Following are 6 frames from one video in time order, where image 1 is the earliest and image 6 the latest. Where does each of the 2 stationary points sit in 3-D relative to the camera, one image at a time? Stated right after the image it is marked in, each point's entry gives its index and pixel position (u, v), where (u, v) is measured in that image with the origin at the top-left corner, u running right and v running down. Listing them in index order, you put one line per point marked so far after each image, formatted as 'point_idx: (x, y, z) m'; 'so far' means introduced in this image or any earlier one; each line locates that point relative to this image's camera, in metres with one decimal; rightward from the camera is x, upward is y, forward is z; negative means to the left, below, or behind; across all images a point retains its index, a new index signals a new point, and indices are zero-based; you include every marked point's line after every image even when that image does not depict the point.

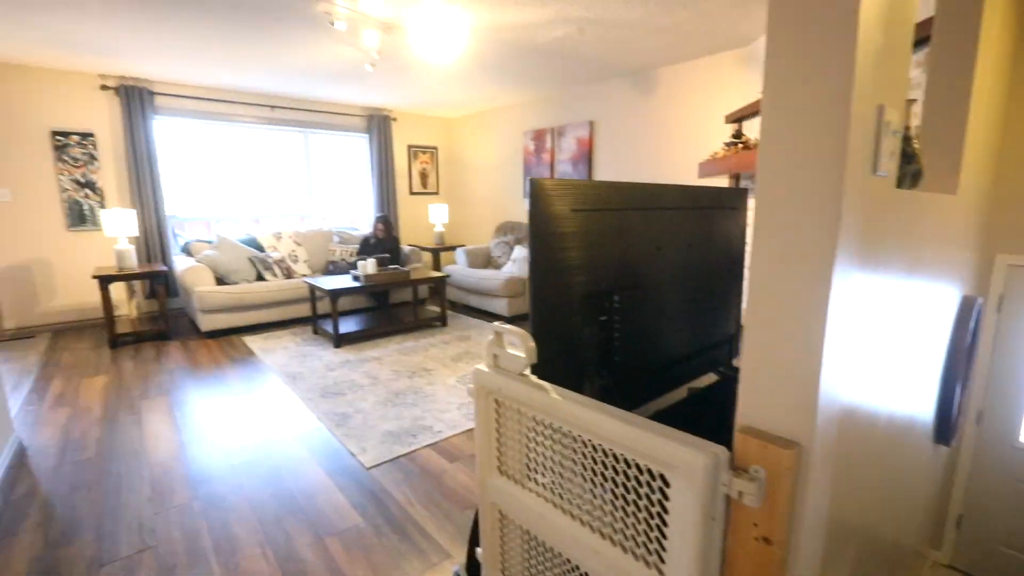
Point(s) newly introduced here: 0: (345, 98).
0: (-2.1, +2.4, +5.6) m
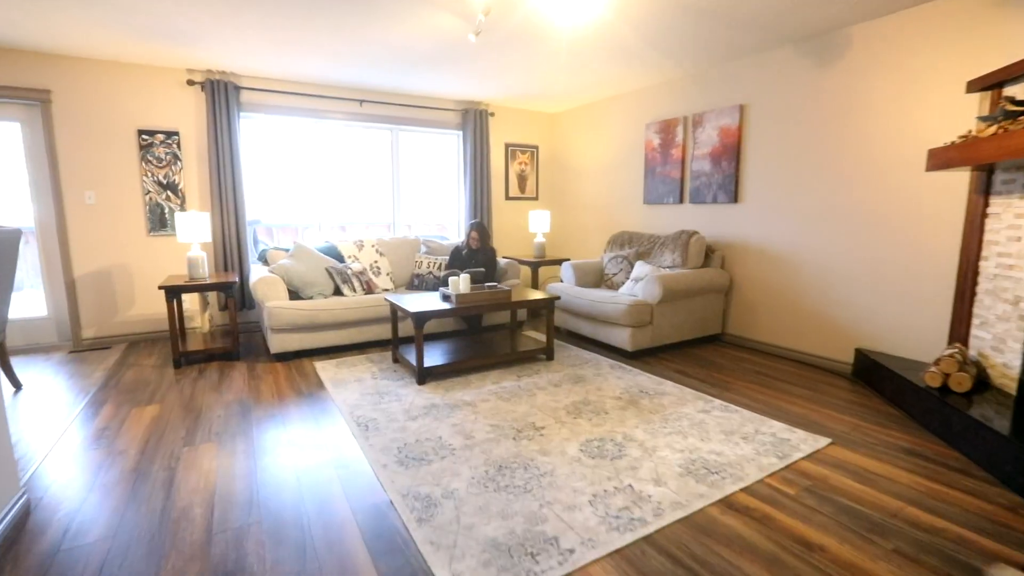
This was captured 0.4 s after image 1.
0: (-0.8, +2.2, +5.0) m
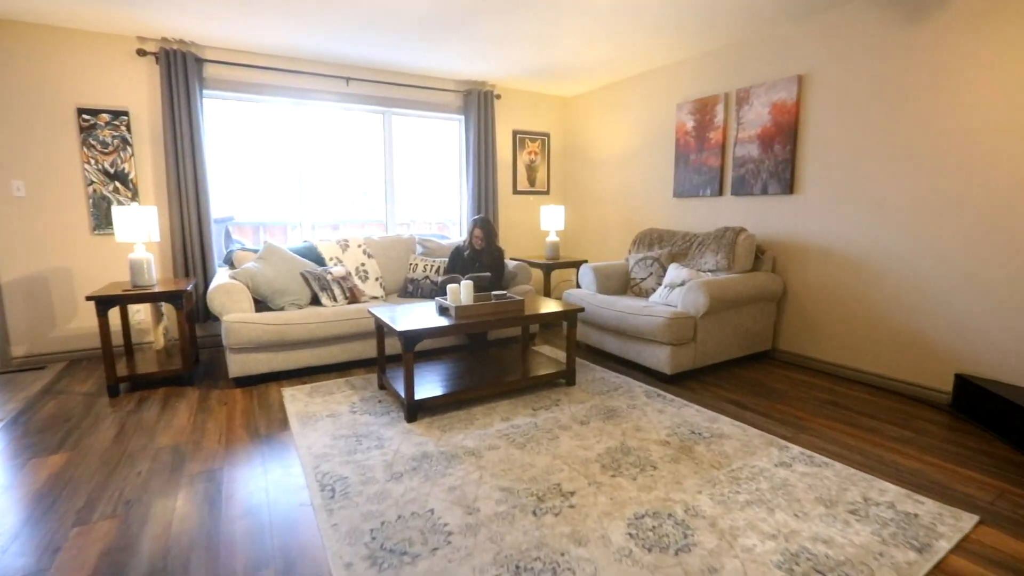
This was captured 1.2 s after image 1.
0: (-0.7, +2.1, +4.4) m
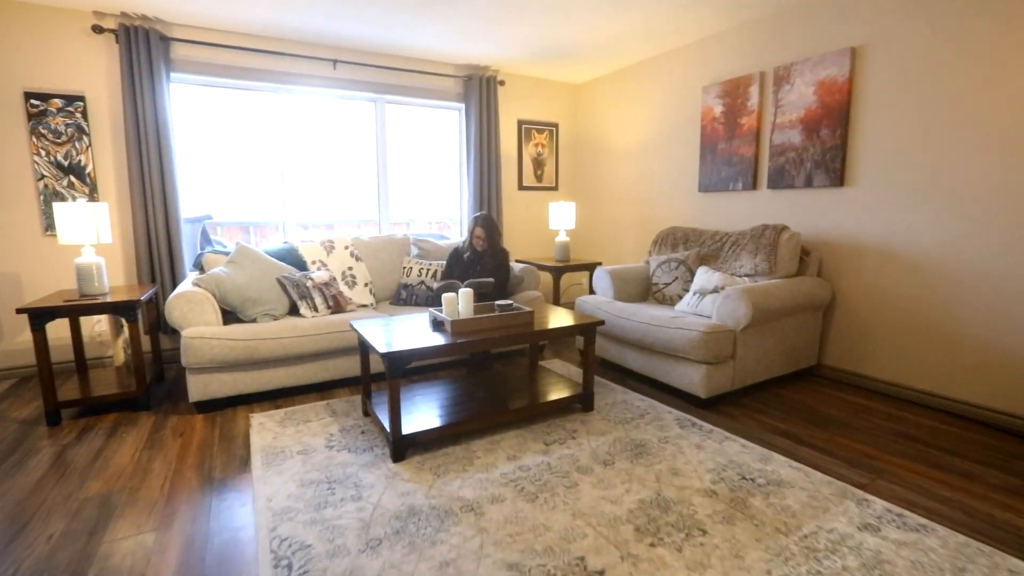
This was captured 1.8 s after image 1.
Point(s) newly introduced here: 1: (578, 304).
0: (-0.7, +2.1, +3.9) m
1: (+0.5, -0.1, +3.4) m
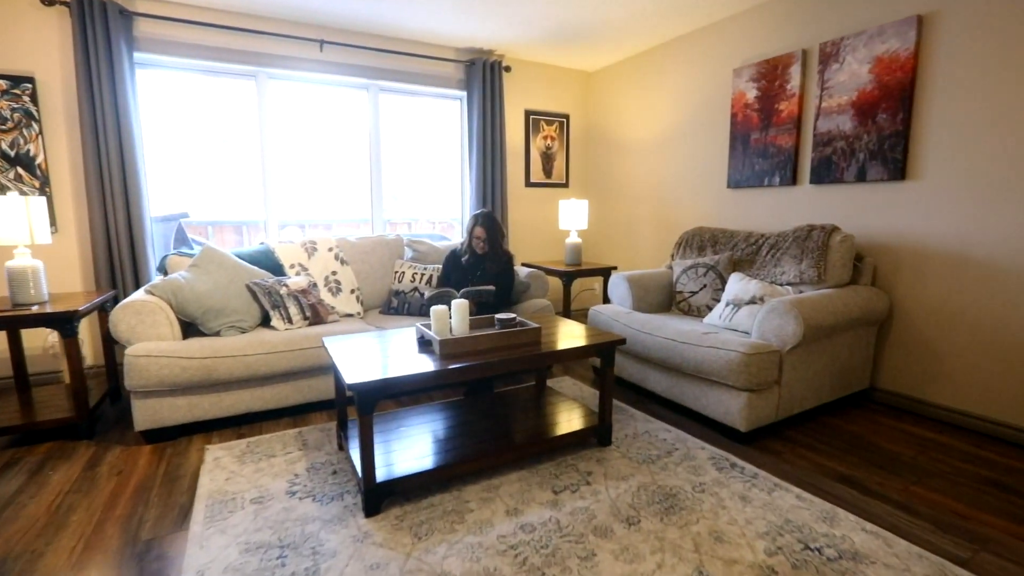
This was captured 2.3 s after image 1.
0: (-0.6, +2.0, +3.5) m
1: (+0.5, -0.2, +3.0) m
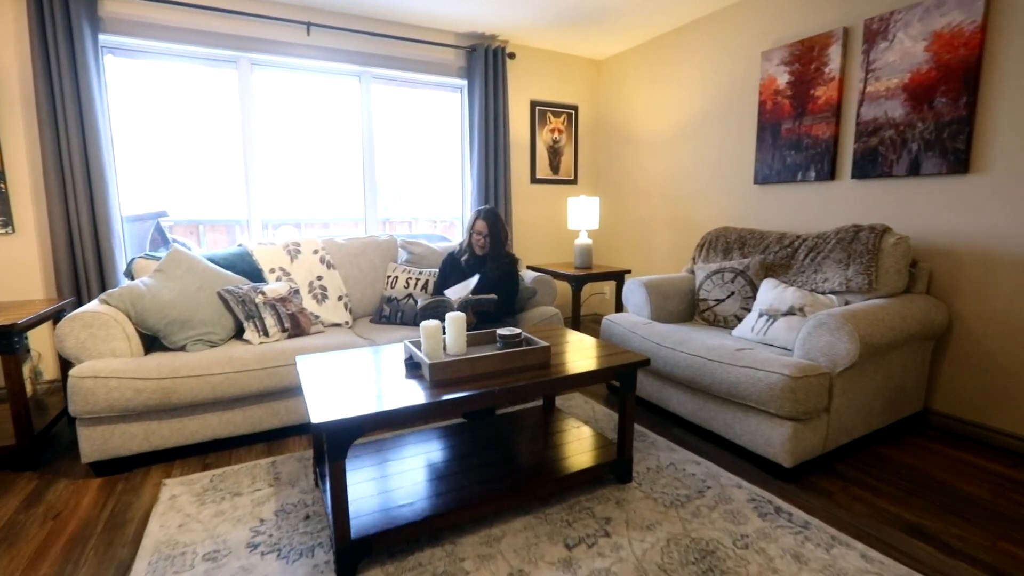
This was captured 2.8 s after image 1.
0: (-0.6, +2.0, +3.2) m
1: (+0.6, -0.2, +2.7) m
